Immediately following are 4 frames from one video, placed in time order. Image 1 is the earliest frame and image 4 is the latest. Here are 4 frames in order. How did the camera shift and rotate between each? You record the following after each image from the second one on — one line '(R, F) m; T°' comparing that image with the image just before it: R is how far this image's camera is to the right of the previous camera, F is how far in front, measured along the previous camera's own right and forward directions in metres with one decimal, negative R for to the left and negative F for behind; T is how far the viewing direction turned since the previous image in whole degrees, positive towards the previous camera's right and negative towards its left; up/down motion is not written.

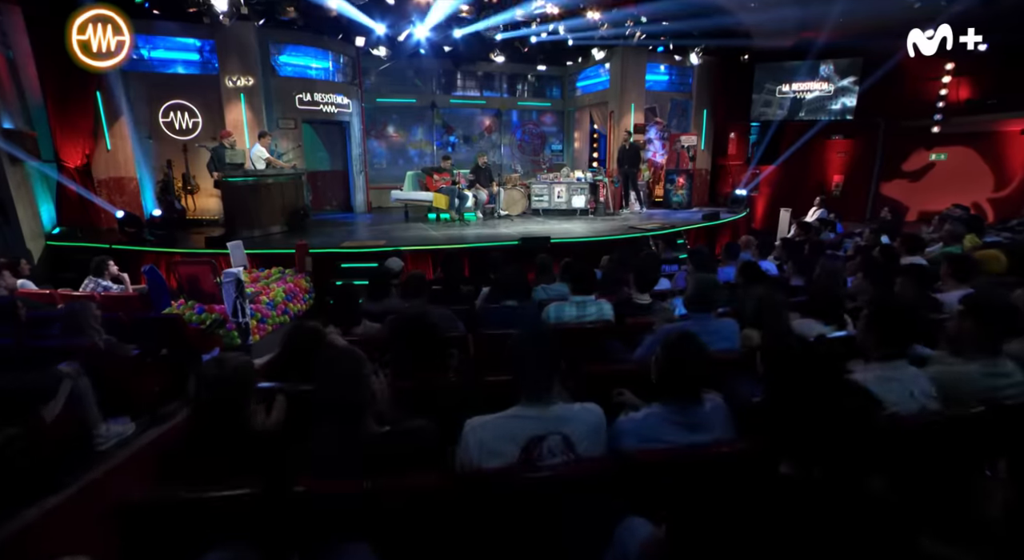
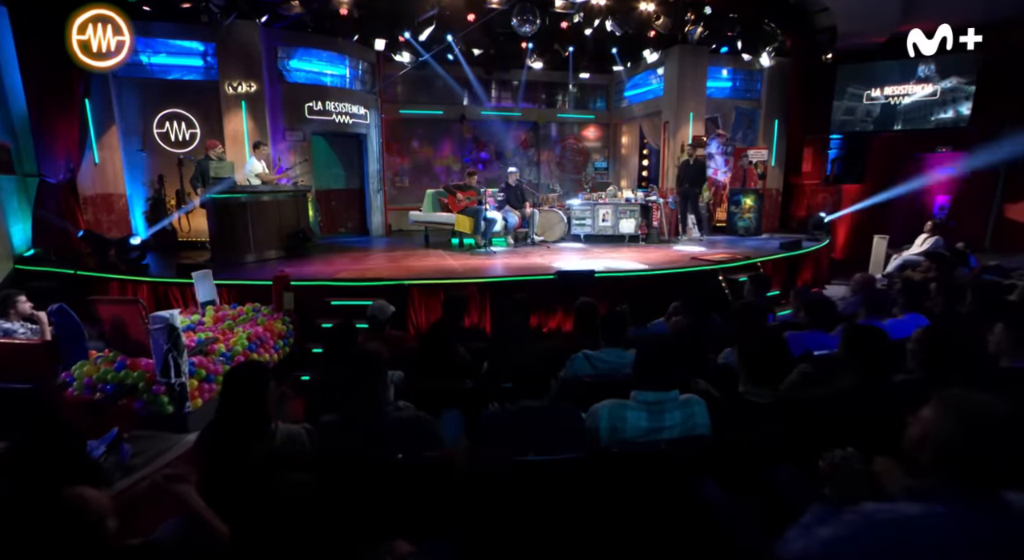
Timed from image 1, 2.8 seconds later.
(0.0, +1.5) m; -4°
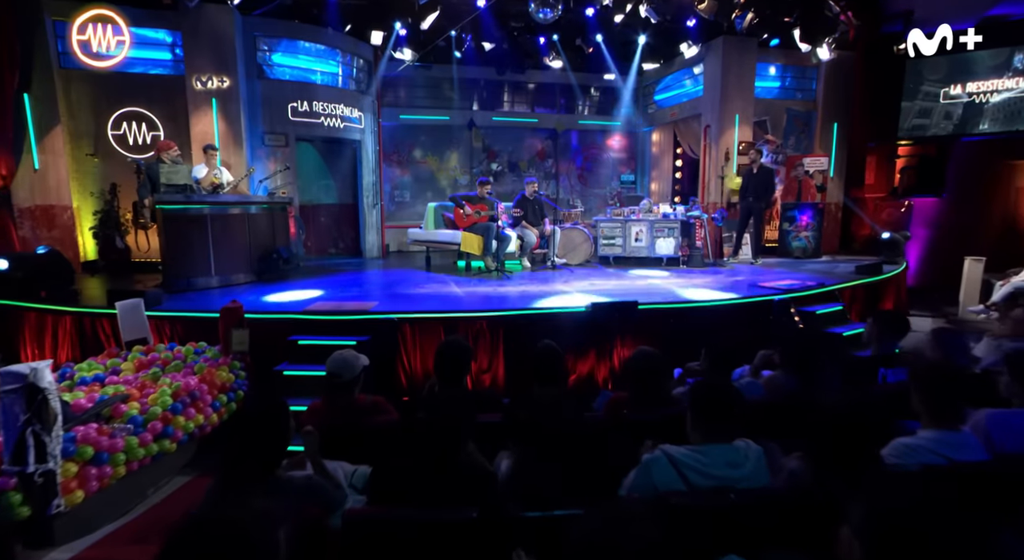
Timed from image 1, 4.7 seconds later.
(-0.1, +1.4) m; -1°
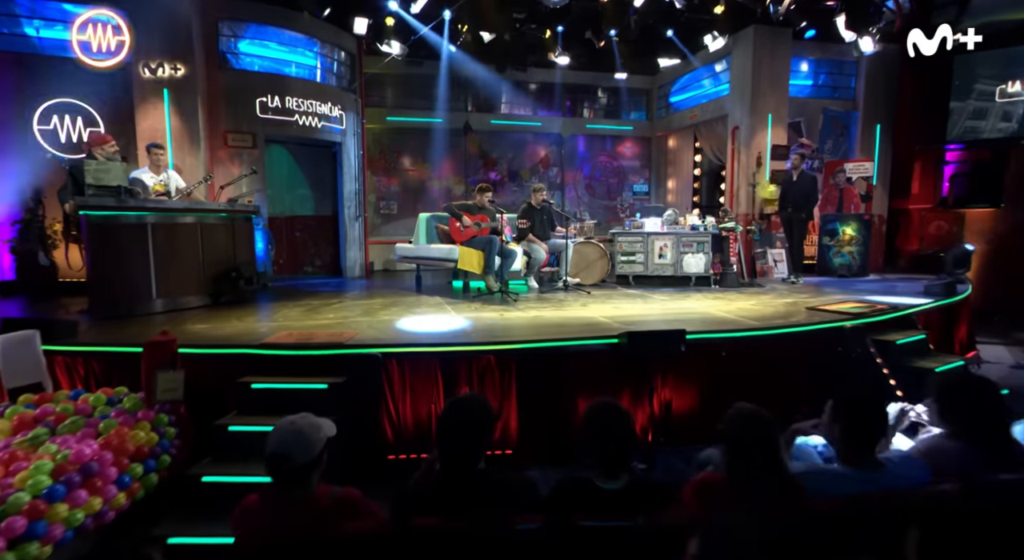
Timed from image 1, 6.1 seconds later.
(-0.2, +1.1) m; +1°
